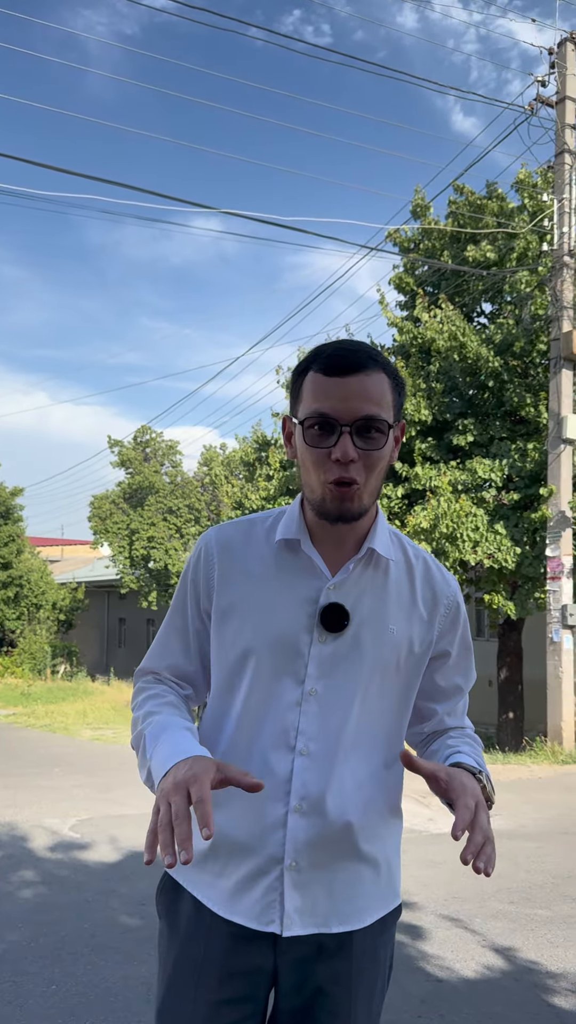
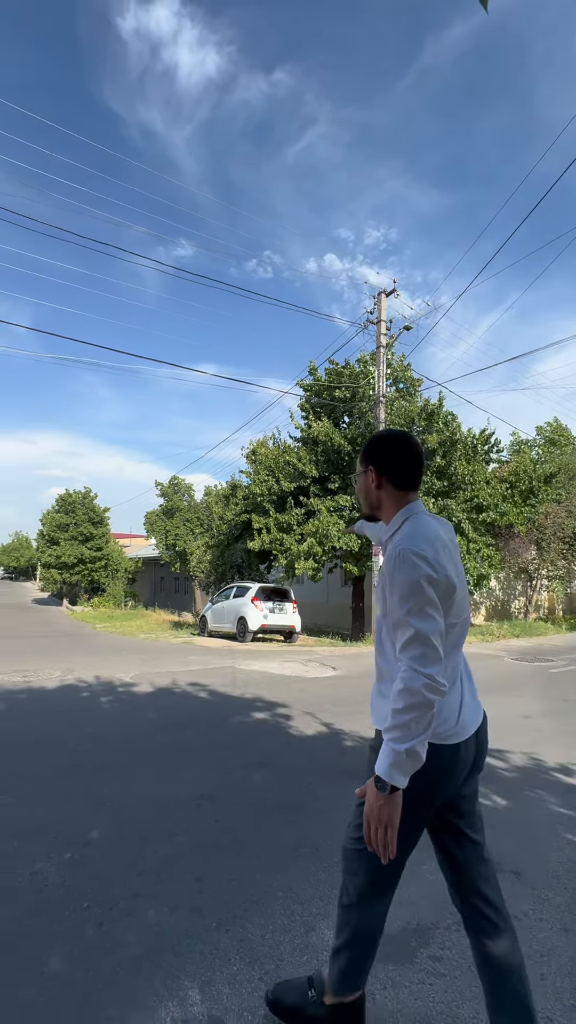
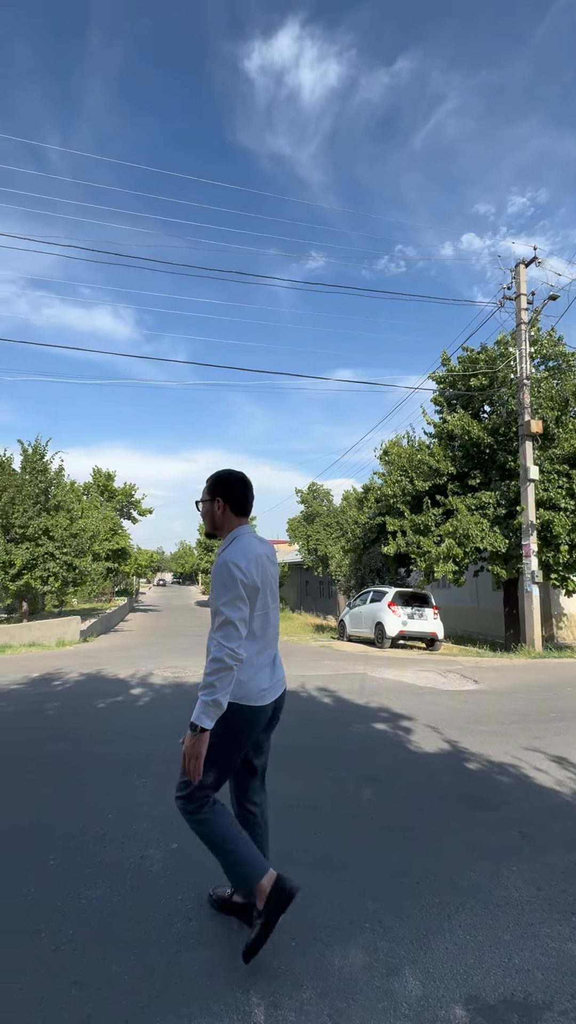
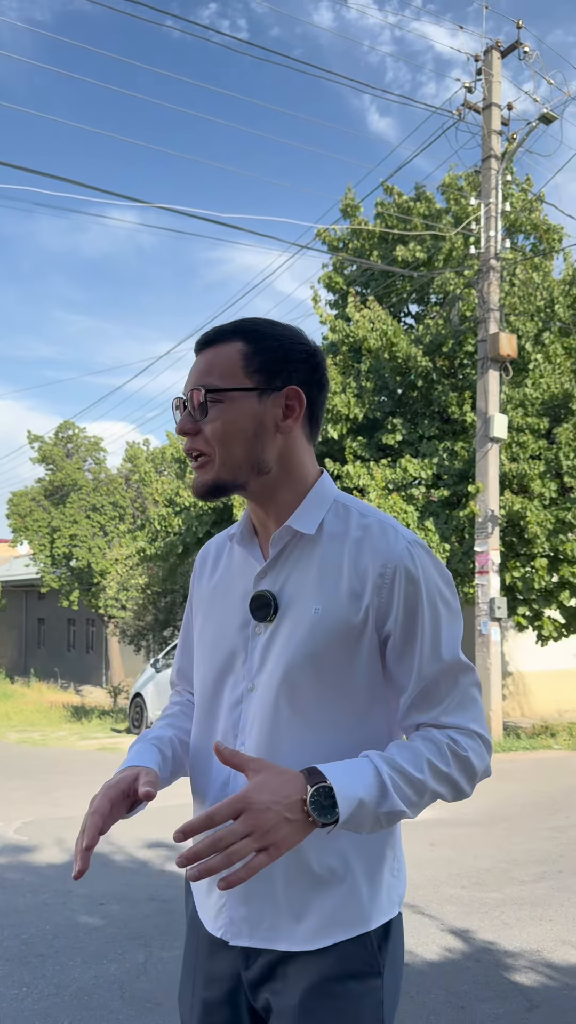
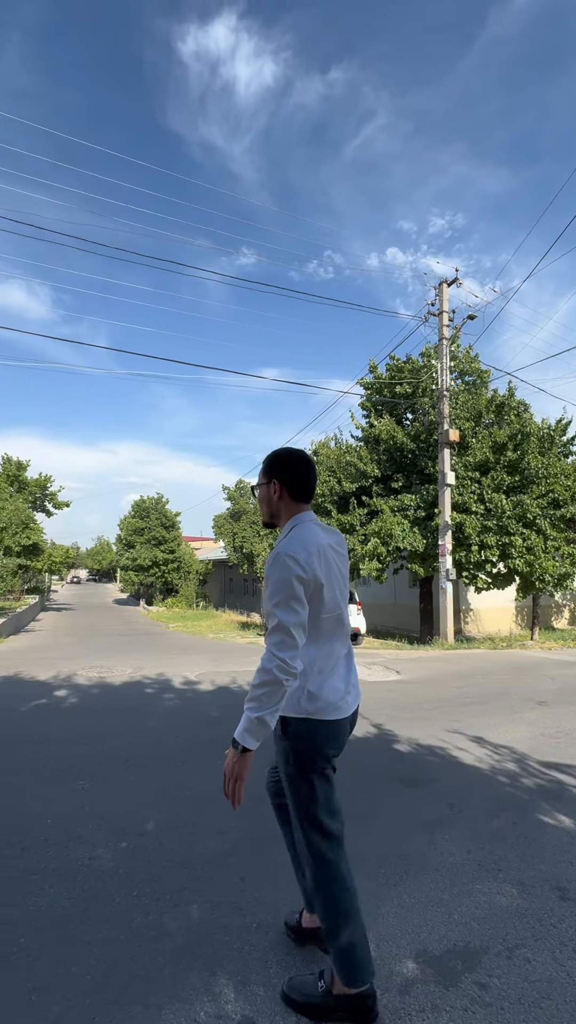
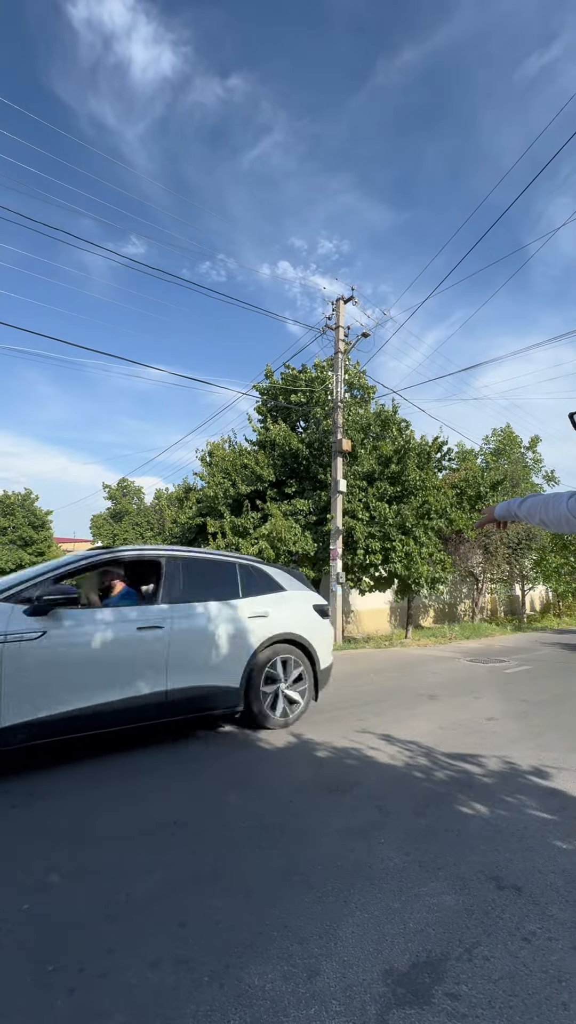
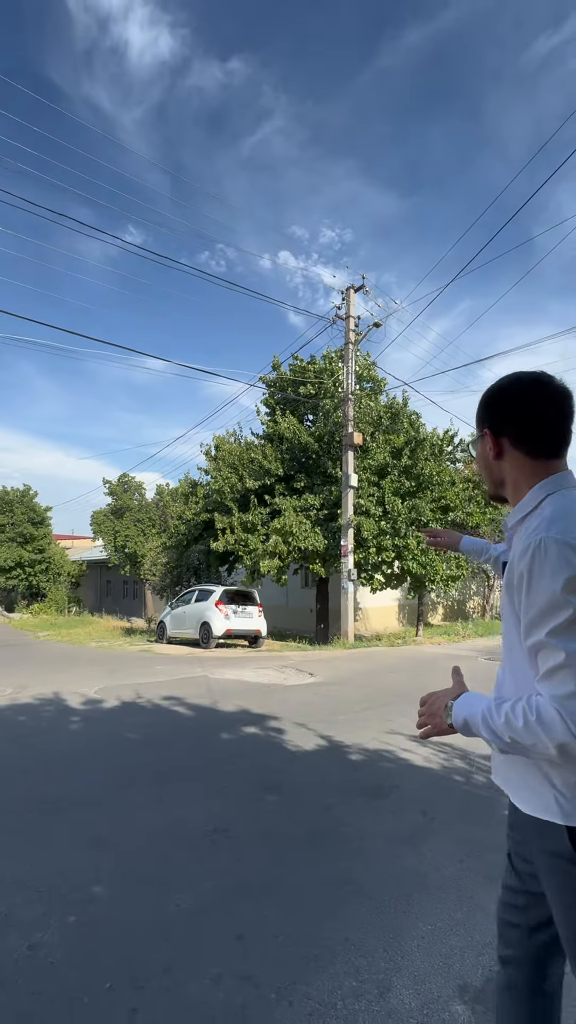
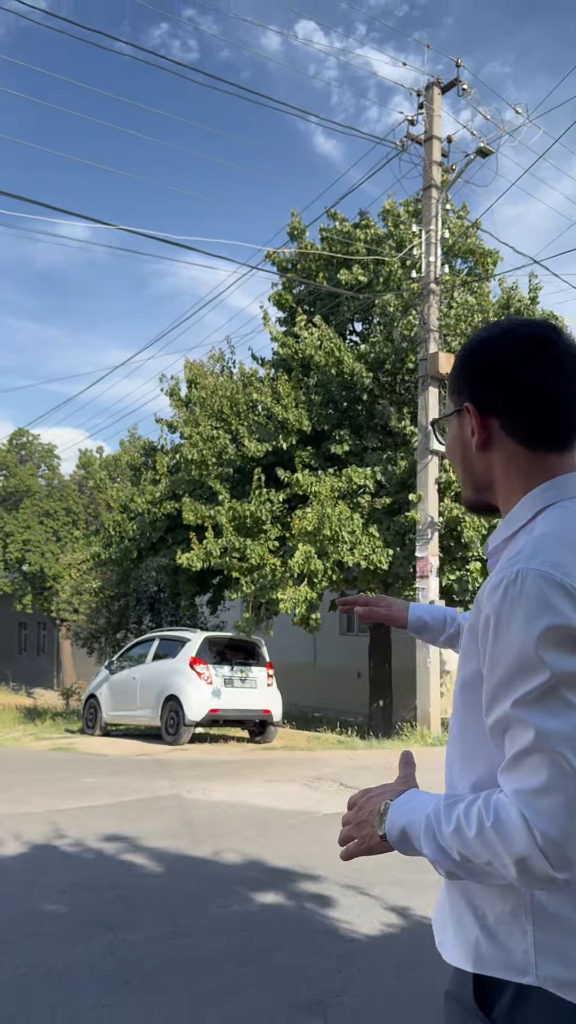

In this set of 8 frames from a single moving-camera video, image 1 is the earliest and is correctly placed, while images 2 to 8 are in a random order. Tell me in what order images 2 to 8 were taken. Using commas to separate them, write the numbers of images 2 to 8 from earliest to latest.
4, 8, 7, 6, 2, 5, 3
